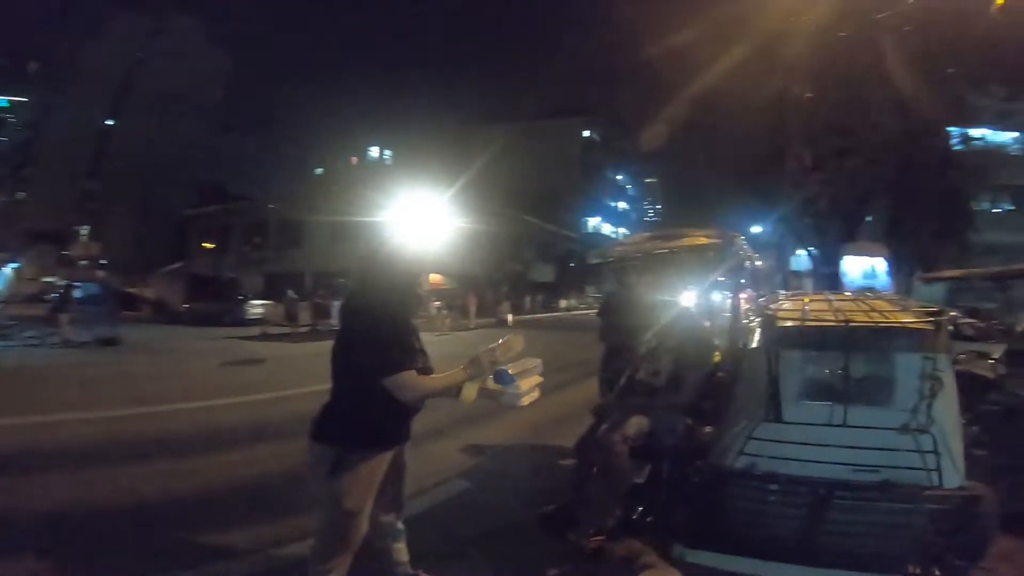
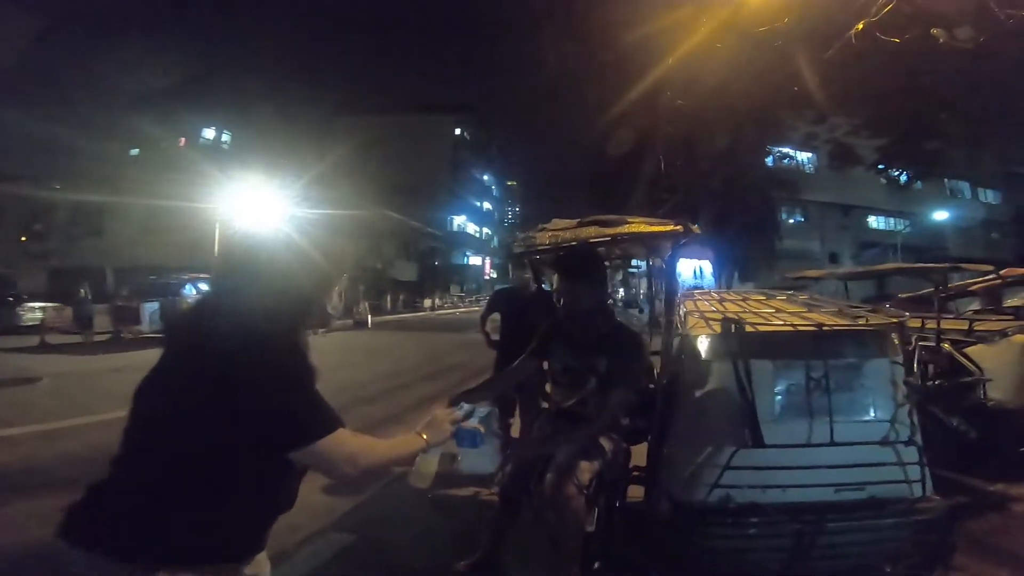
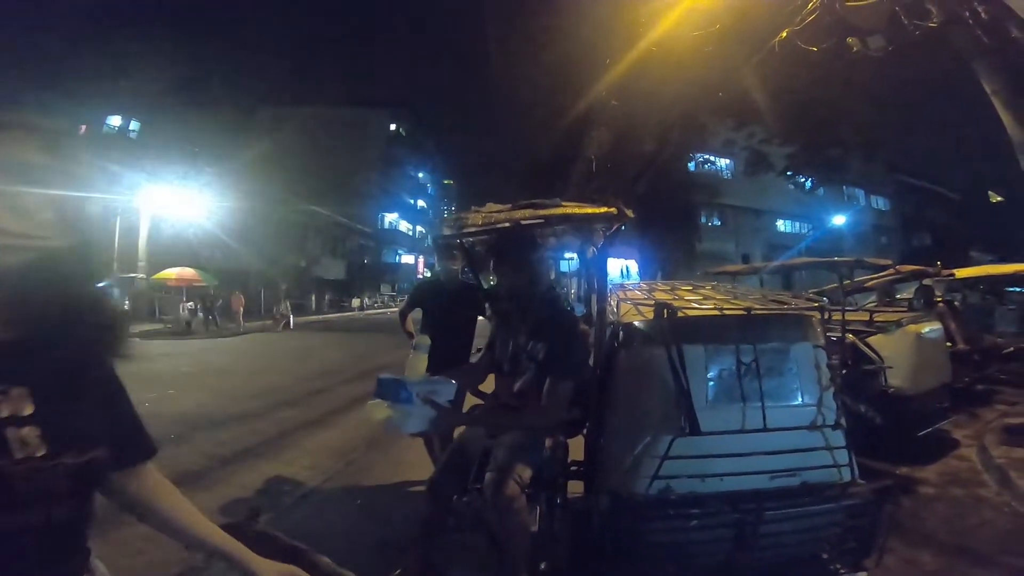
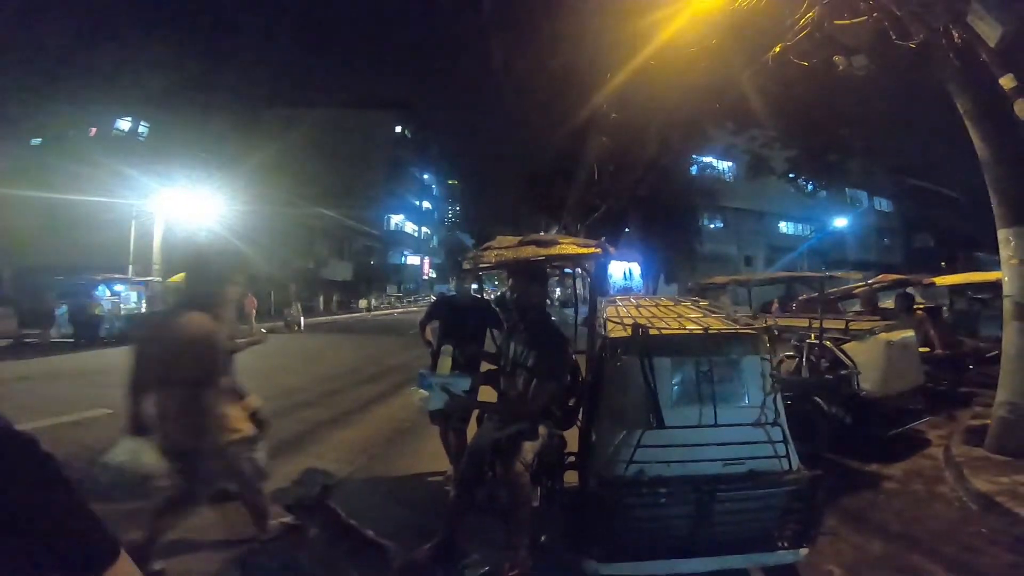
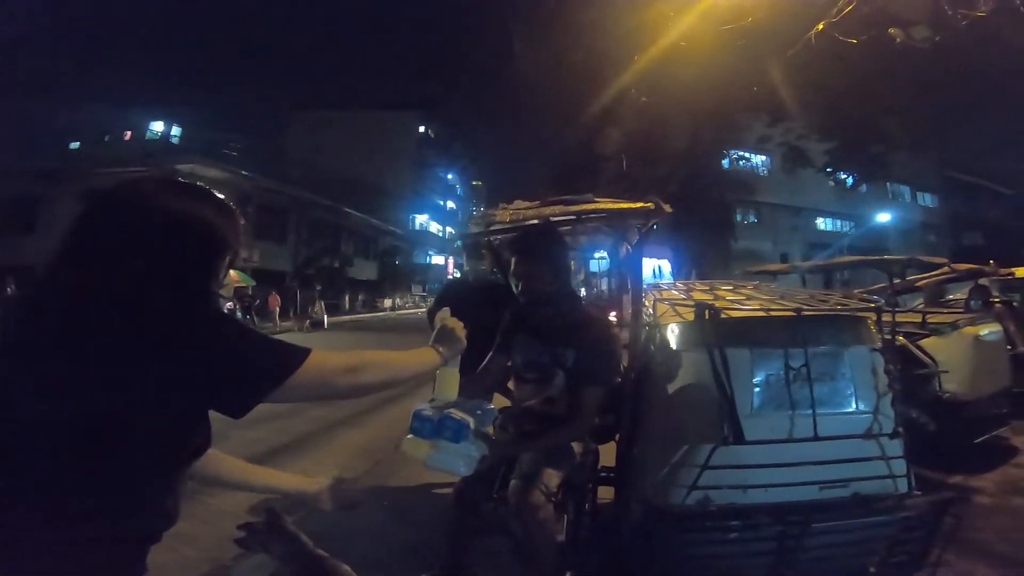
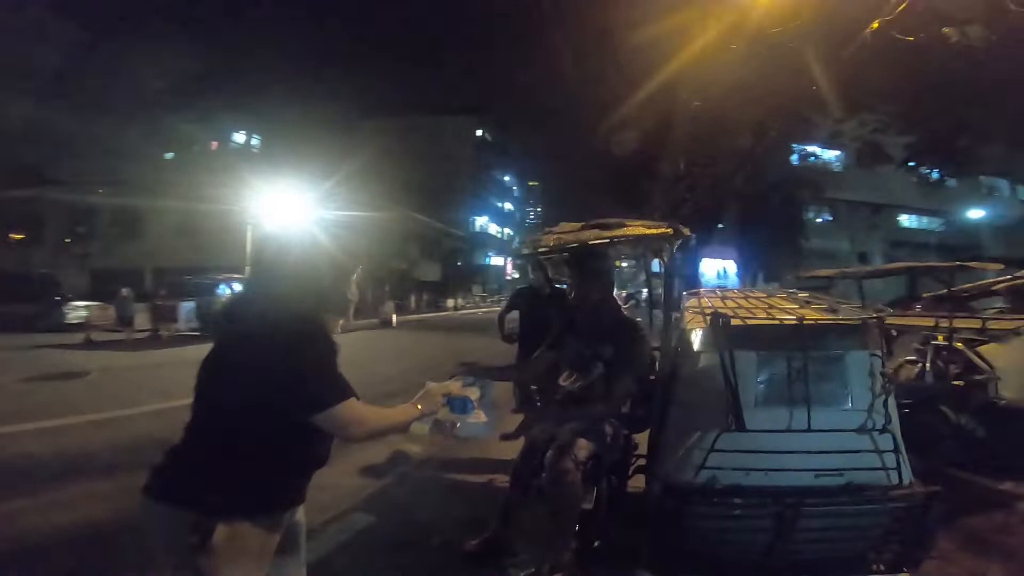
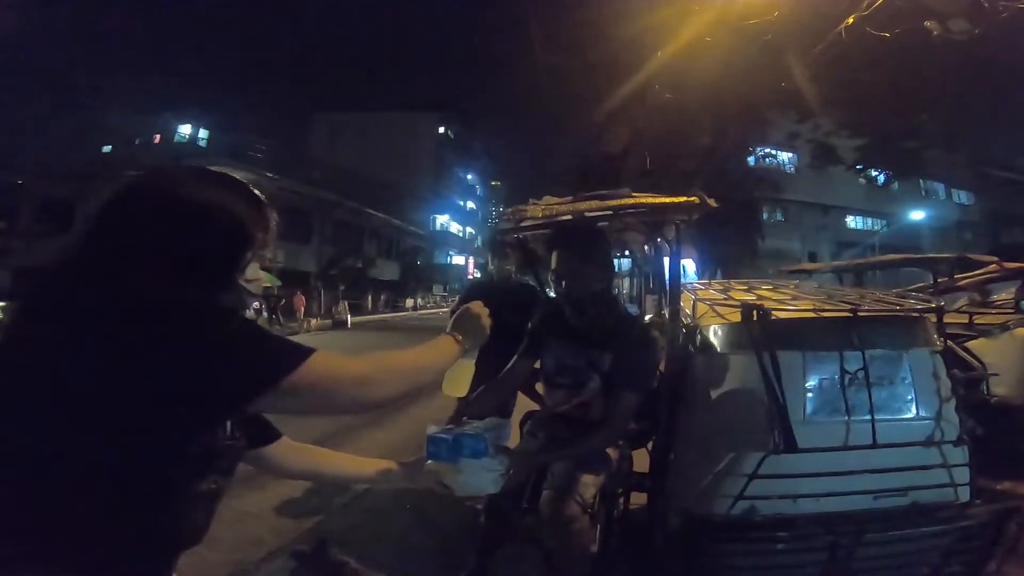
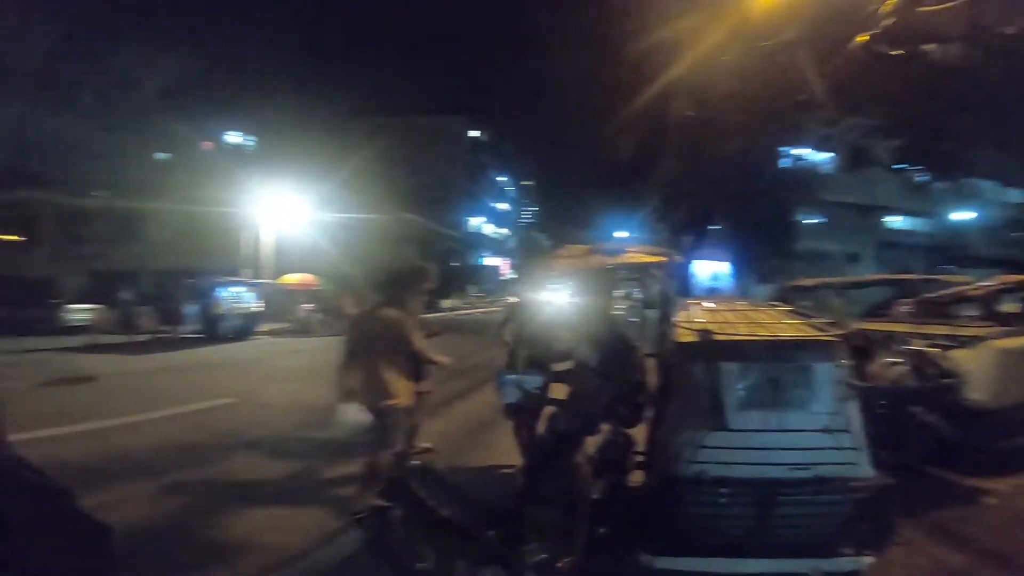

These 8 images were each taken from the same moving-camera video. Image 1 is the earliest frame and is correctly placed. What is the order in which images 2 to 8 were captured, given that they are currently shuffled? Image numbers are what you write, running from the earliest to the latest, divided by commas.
6, 2, 7, 5, 3, 4, 8
